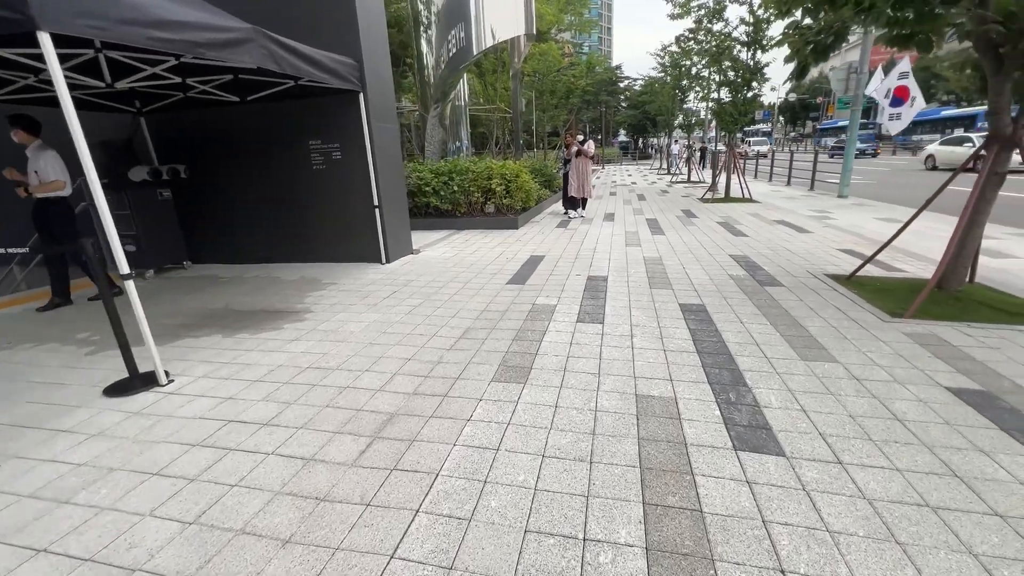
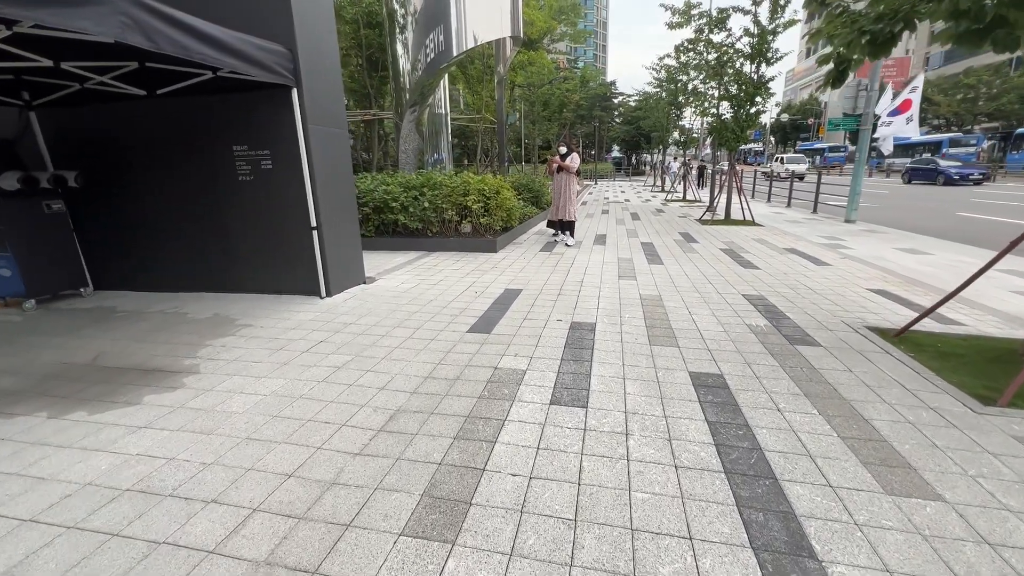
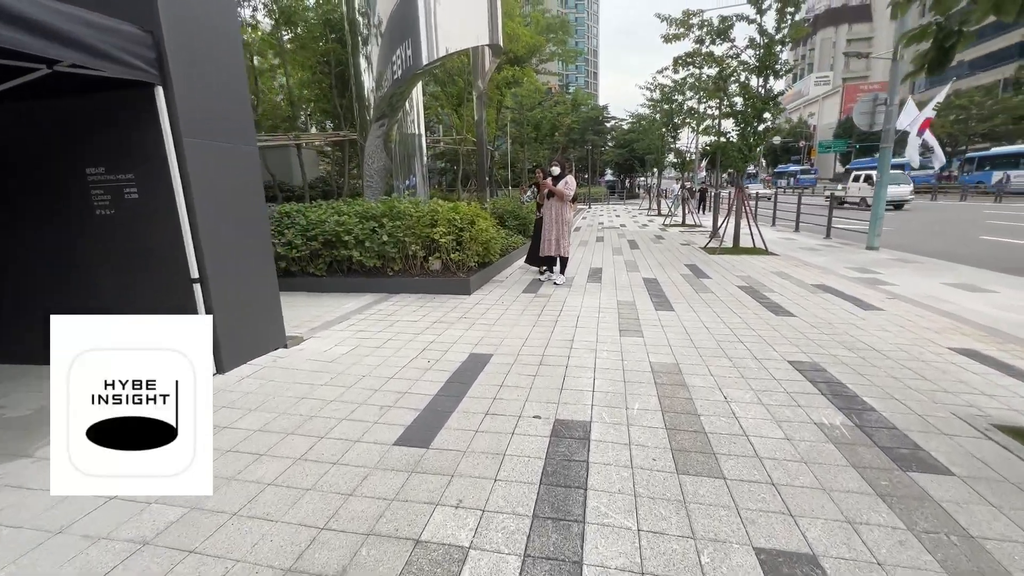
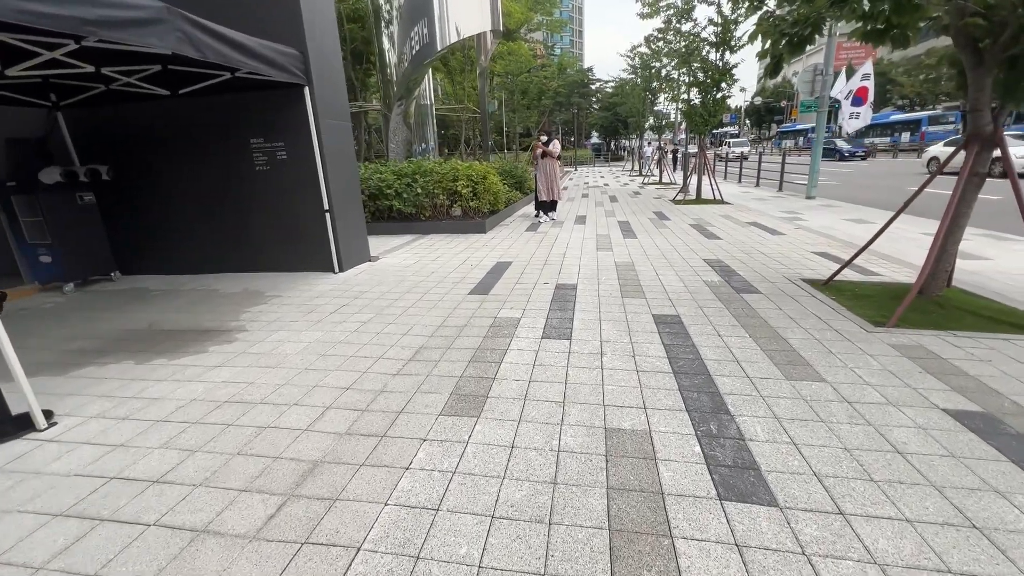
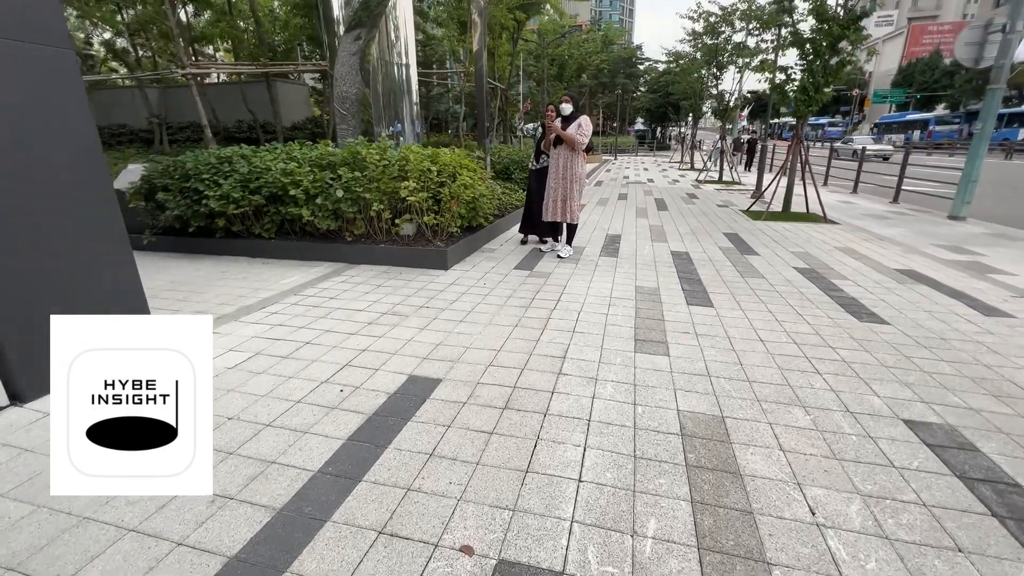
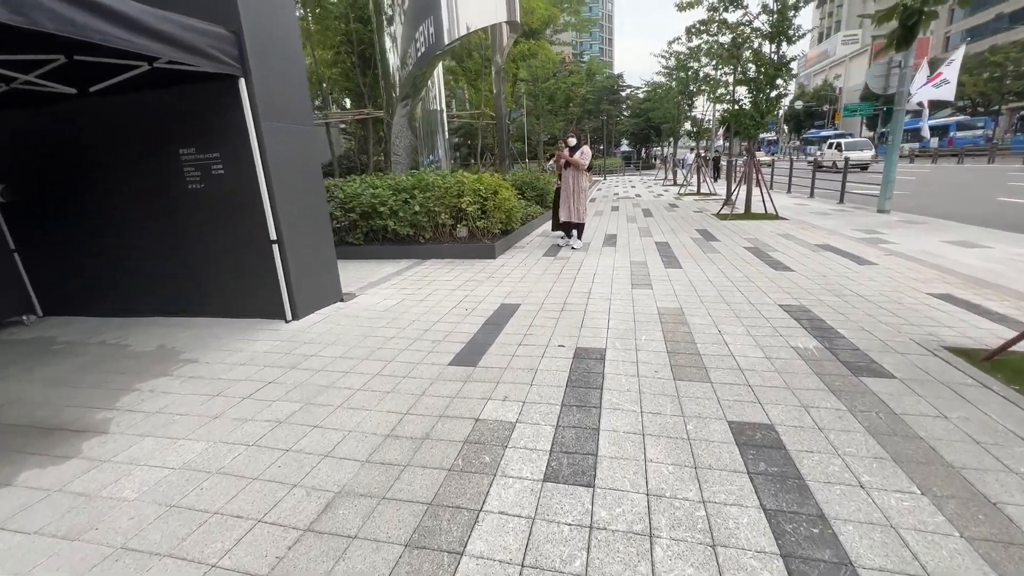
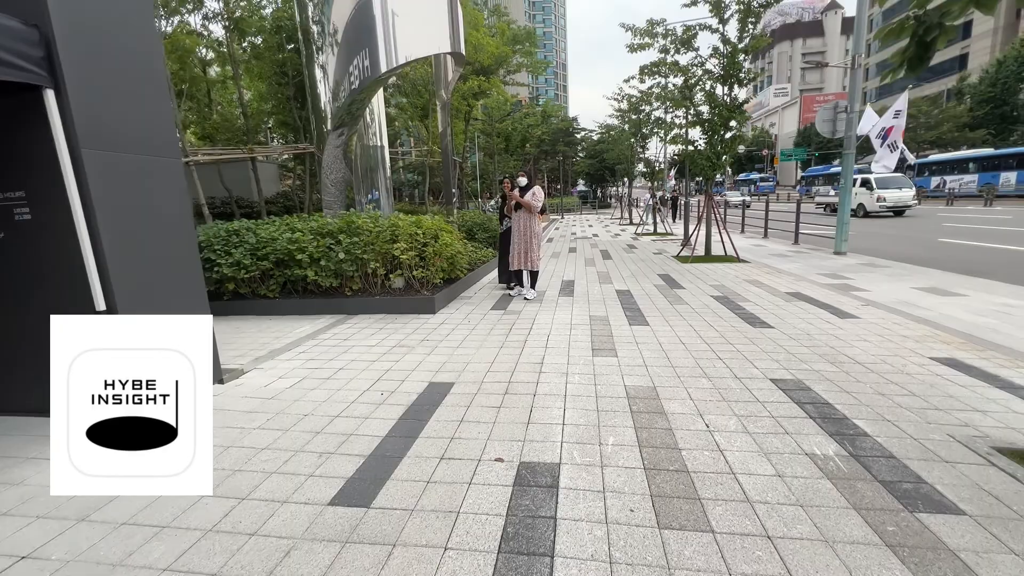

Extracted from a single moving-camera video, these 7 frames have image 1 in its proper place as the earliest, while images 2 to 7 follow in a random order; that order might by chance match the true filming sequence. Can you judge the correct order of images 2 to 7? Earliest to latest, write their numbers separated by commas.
4, 2, 6, 3, 7, 5
